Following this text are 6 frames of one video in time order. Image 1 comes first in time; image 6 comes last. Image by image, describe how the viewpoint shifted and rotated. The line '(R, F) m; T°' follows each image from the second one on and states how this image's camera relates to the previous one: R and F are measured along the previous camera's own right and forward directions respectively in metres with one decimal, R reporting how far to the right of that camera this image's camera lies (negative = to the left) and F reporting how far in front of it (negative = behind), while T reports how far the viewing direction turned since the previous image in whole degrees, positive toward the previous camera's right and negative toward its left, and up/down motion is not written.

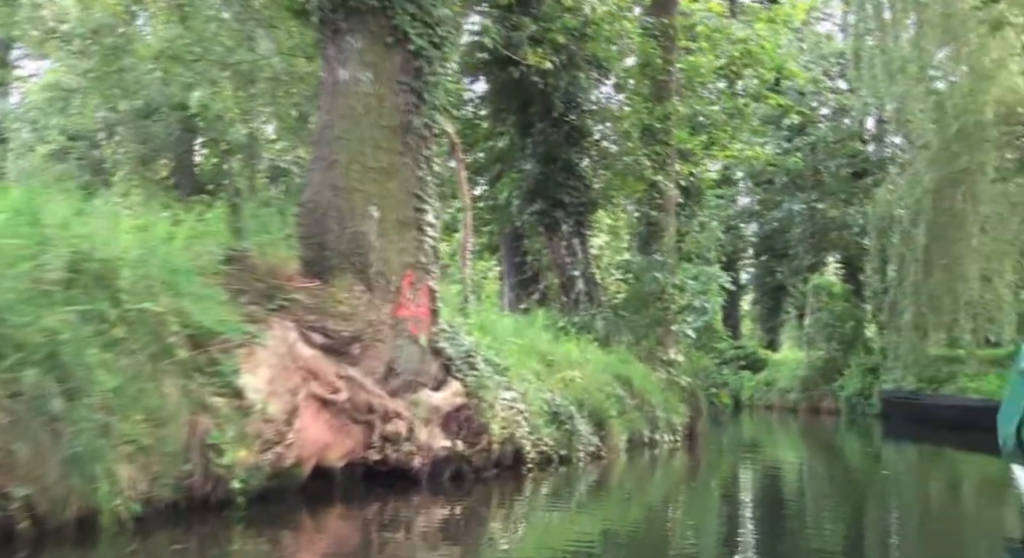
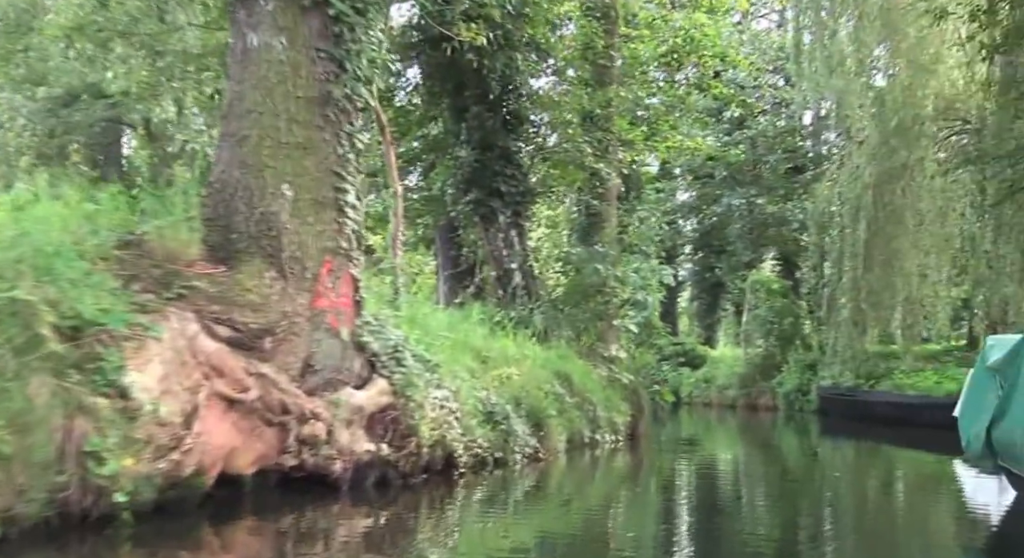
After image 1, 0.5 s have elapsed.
(0.0, +0.4) m; +3°
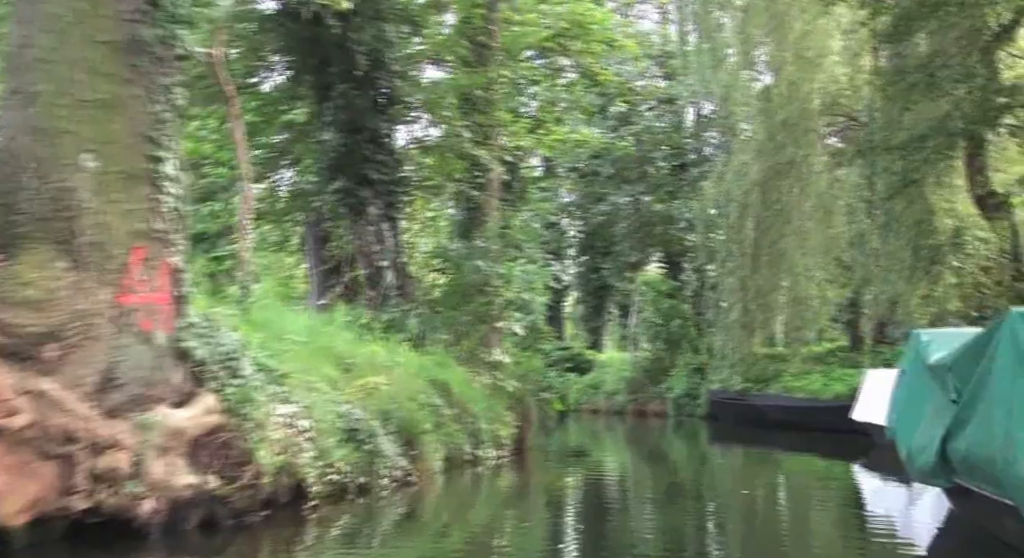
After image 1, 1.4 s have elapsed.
(+0.1, +0.8) m; +6°
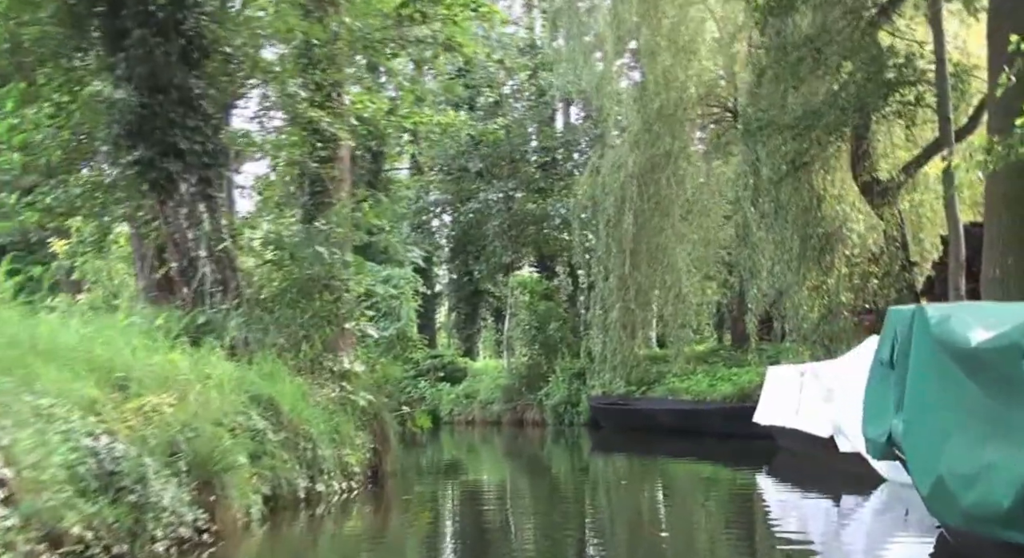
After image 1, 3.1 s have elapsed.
(+0.1, +1.3) m; +7°
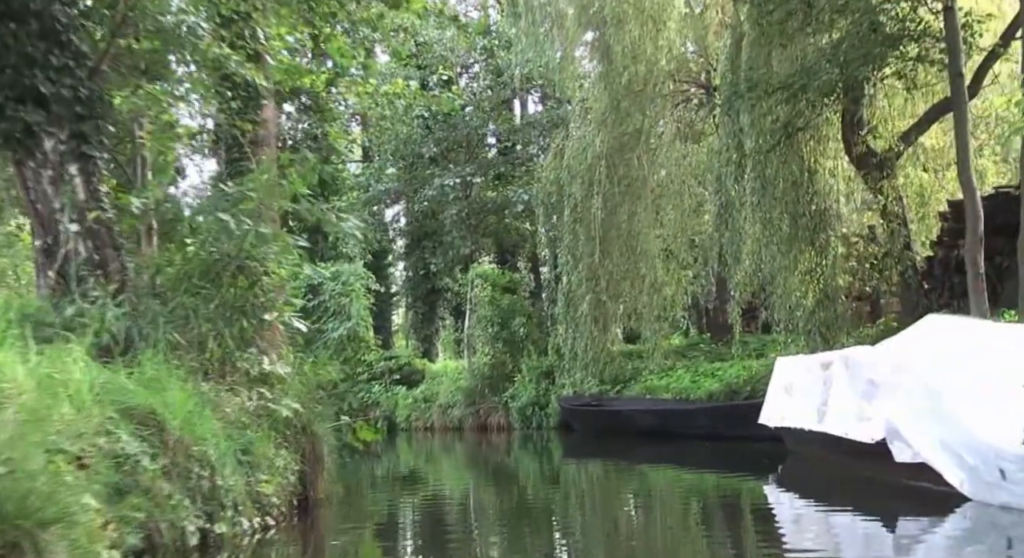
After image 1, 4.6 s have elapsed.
(0.0, +1.3) m; +2°
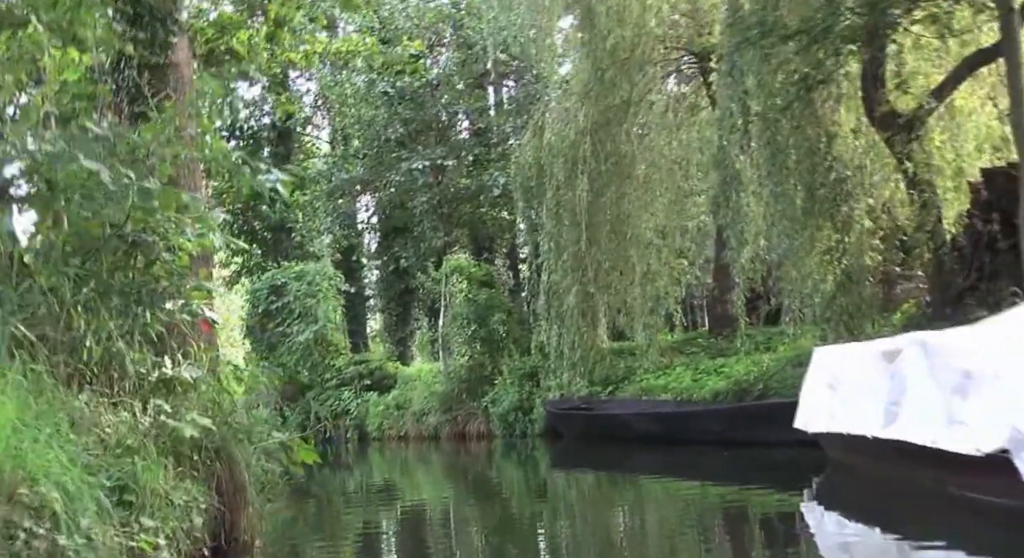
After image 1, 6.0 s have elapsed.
(0.0, +1.3) m; +1°
